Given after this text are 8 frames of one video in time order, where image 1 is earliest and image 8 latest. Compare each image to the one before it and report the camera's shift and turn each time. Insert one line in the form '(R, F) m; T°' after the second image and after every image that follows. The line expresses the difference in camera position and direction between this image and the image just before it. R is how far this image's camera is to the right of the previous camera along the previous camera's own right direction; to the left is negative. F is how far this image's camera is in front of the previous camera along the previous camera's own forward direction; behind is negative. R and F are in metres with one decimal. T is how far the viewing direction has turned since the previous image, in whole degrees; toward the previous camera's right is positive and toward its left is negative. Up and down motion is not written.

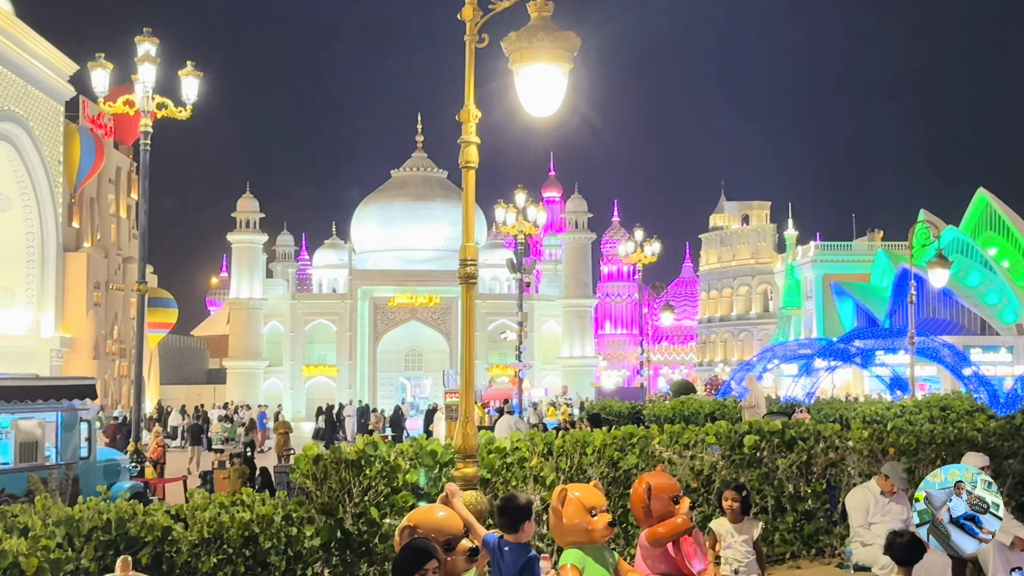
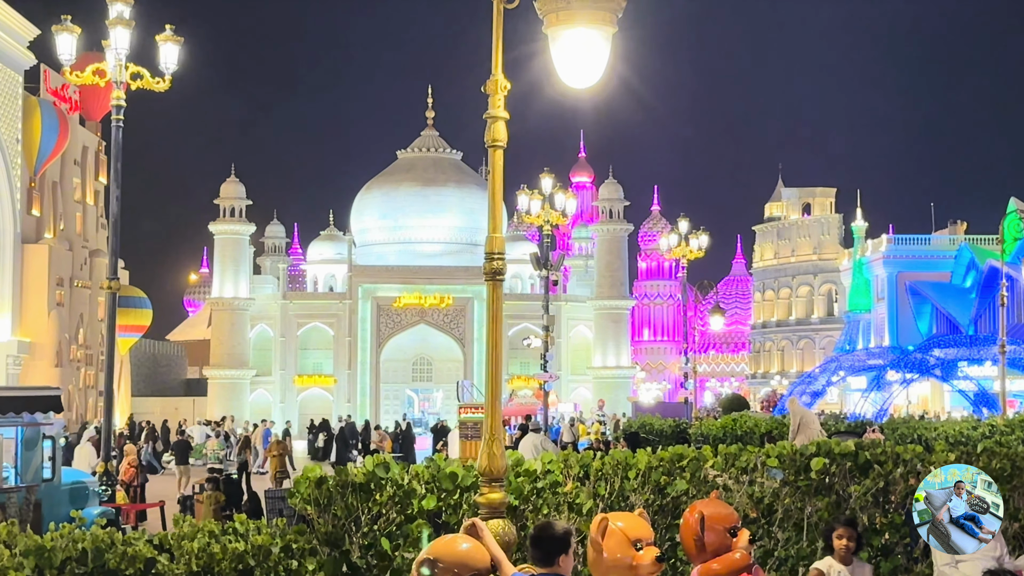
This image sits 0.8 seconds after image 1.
(+0.2, +3.7) m; -2°
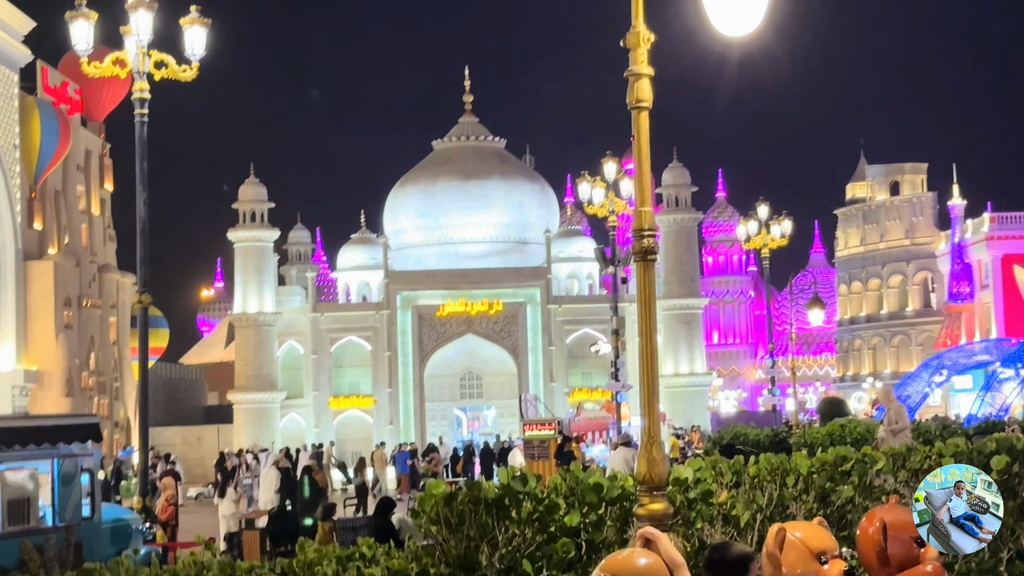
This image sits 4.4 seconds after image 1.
(-0.3, +2.6) m; -2°
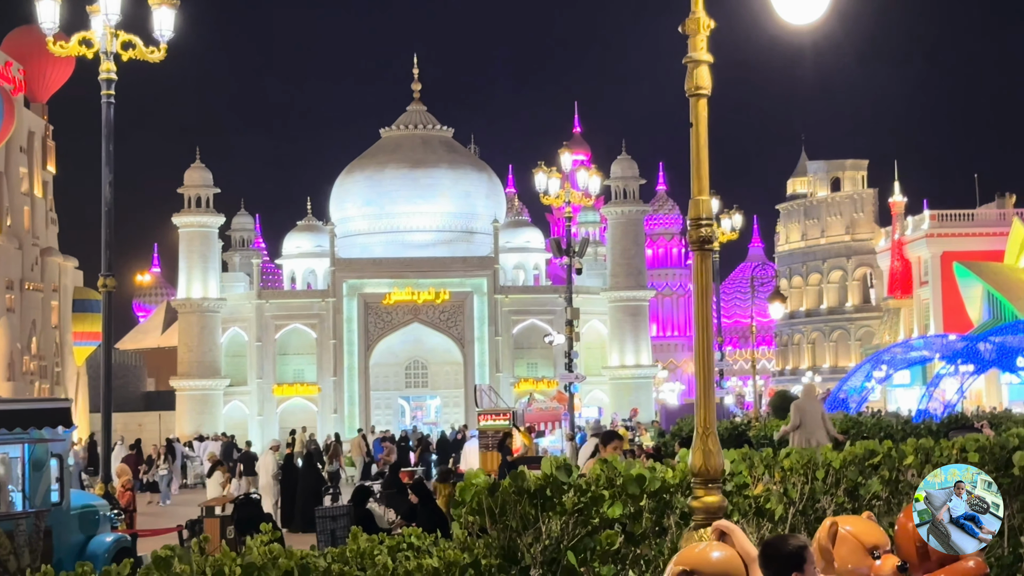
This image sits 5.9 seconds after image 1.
(-0.7, 0.0) m; +4°
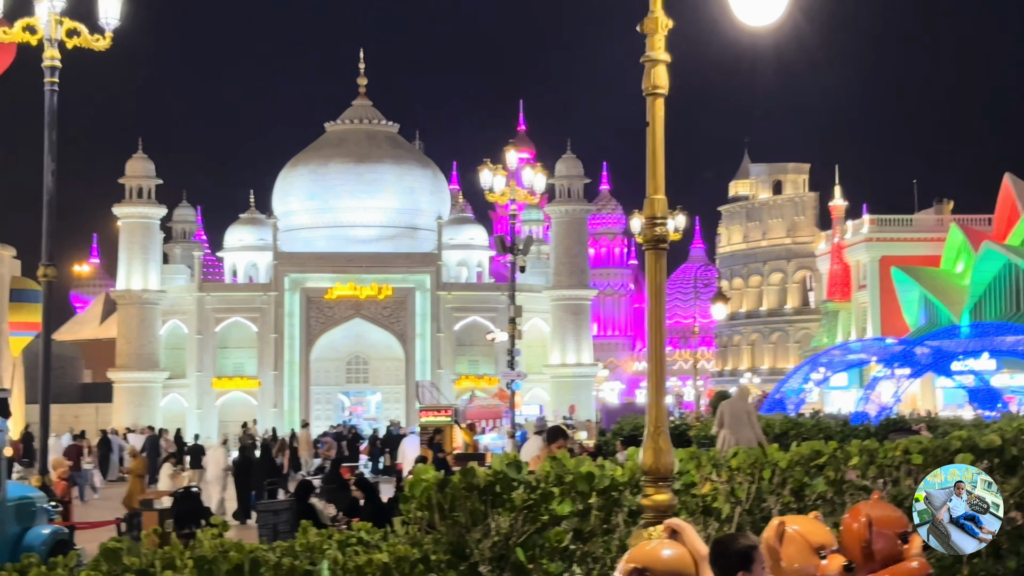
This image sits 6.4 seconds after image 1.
(-0.1, 0.0) m; +3°
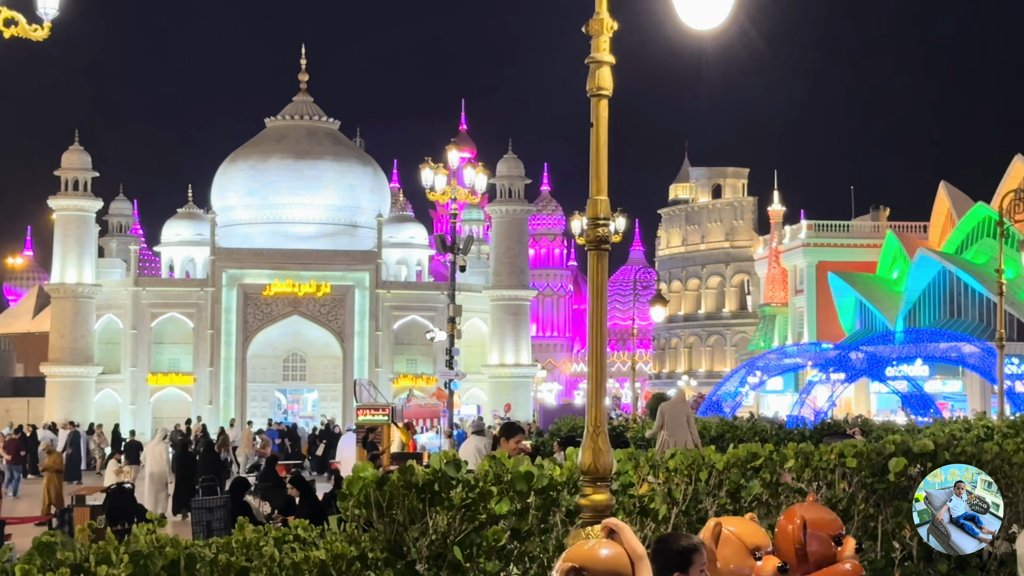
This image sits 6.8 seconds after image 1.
(0.0, 0.0) m; +3°
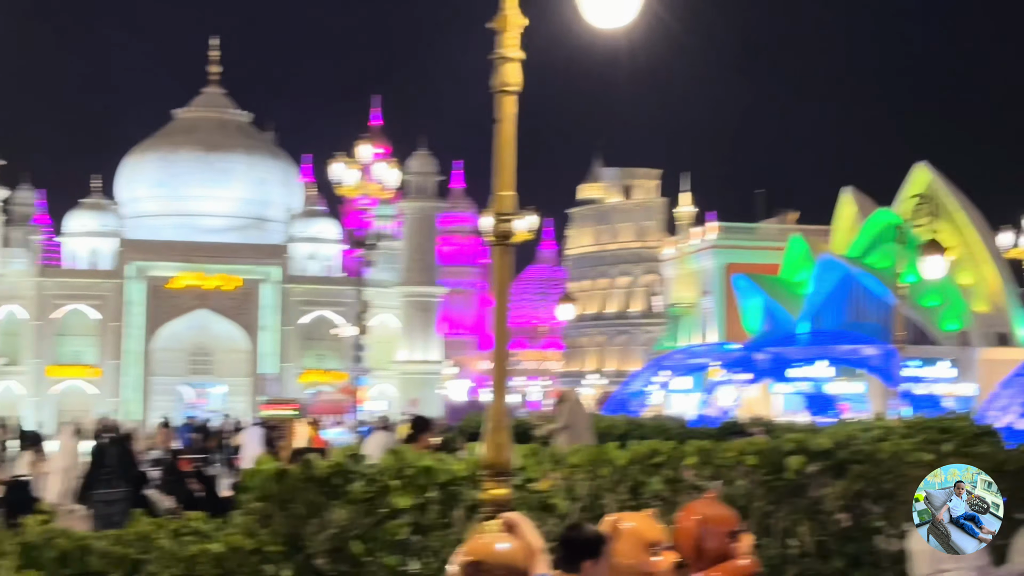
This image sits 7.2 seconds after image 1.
(0.0, 0.0) m; +4°
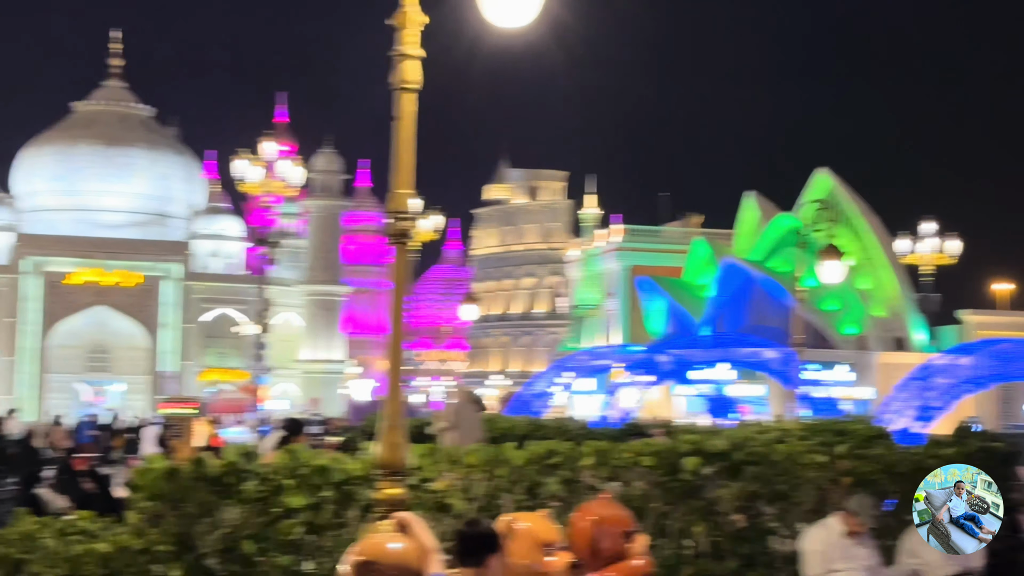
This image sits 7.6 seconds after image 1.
(+0.1, 0.0) m; +4°
